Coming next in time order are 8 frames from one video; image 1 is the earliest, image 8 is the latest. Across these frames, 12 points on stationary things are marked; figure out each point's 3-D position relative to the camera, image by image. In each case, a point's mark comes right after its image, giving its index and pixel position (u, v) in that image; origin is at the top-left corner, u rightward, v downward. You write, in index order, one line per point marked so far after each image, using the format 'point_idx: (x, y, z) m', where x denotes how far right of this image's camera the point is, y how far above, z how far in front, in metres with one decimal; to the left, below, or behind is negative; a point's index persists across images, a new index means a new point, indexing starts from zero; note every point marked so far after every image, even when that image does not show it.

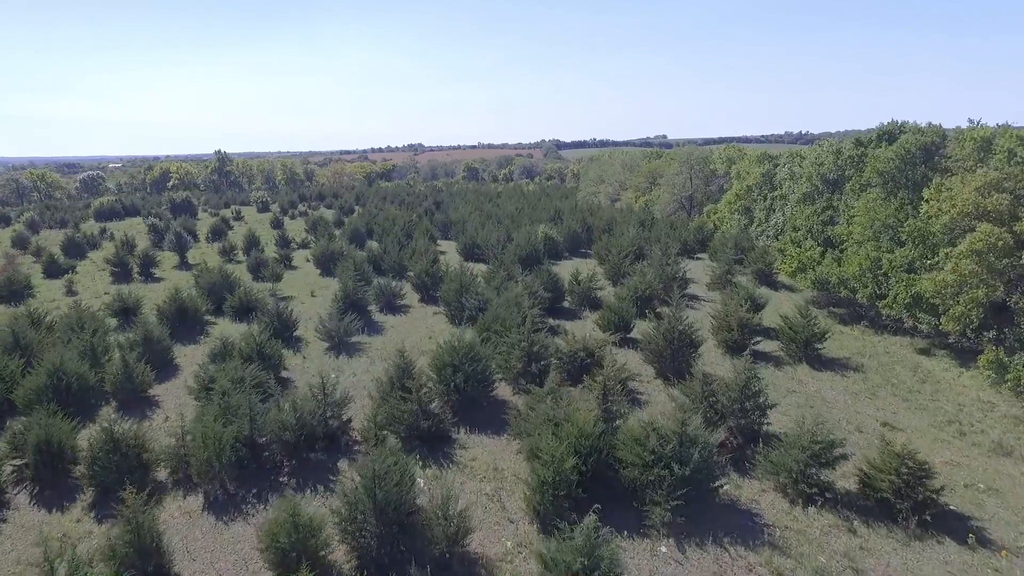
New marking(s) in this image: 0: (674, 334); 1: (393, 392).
0: (+3.6, -1.0, +15.2) m
1: (-2.4, -2.1, +13.7) m
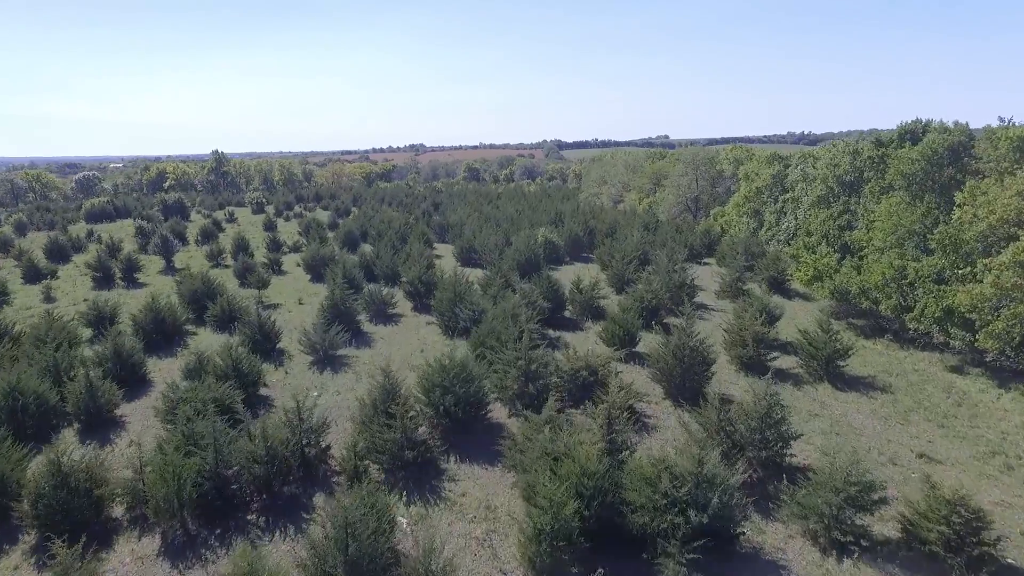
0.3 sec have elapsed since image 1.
0: (+3.5, -1.3, +14.0) m
1: (-2.5, -2.3, +12.4) m
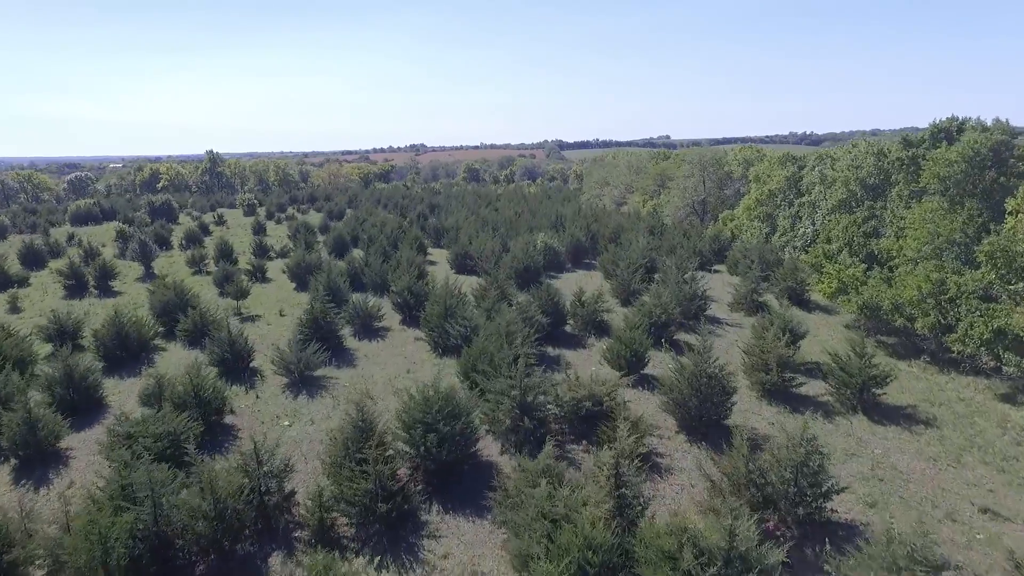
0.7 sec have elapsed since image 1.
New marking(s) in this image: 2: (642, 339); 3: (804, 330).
0: (+3.4, -1.7, +12.3) m
1: (-2.6, -2.7, +10.7) m
2: (+2.9, -1.1, +15.1) m
3: (+6.9, -1.0, +16.1) m
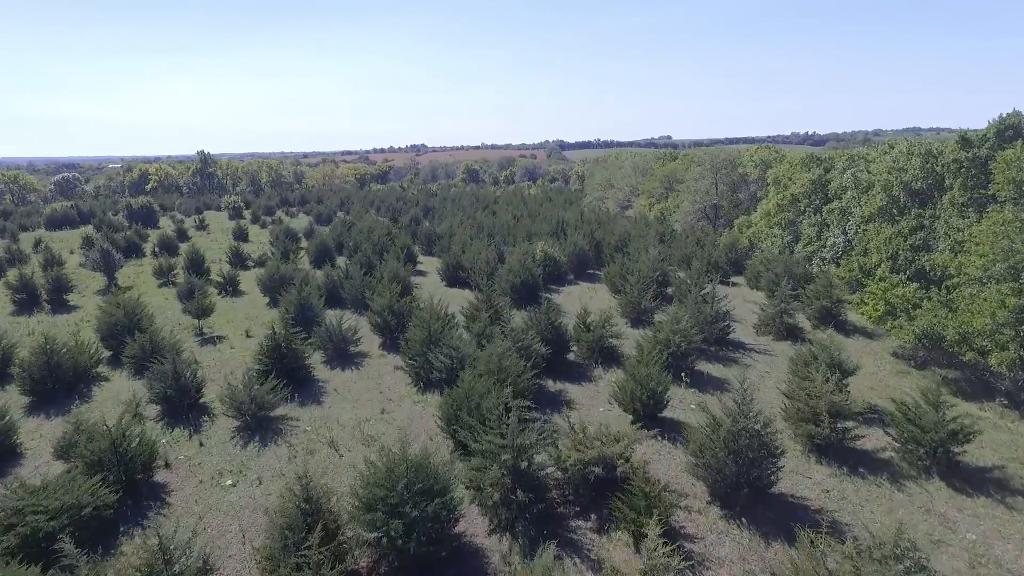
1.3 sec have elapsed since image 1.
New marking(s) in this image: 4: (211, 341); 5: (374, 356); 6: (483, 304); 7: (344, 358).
0: (+3.3, -2.2, +9.7) m
1: (-2.7, -3.2, +8.2) m
2: (+2.7, -1.7, +12.6) m
3: (+6.8, -1.5, +13.5) m
4: (-8.6, -1.5, +19.7) m
5: (-3.6, -1.8, +17.9) m
6: (-0.8, -0.5, +18.5) m
7: (-4.4, -1.8, +17.7) m
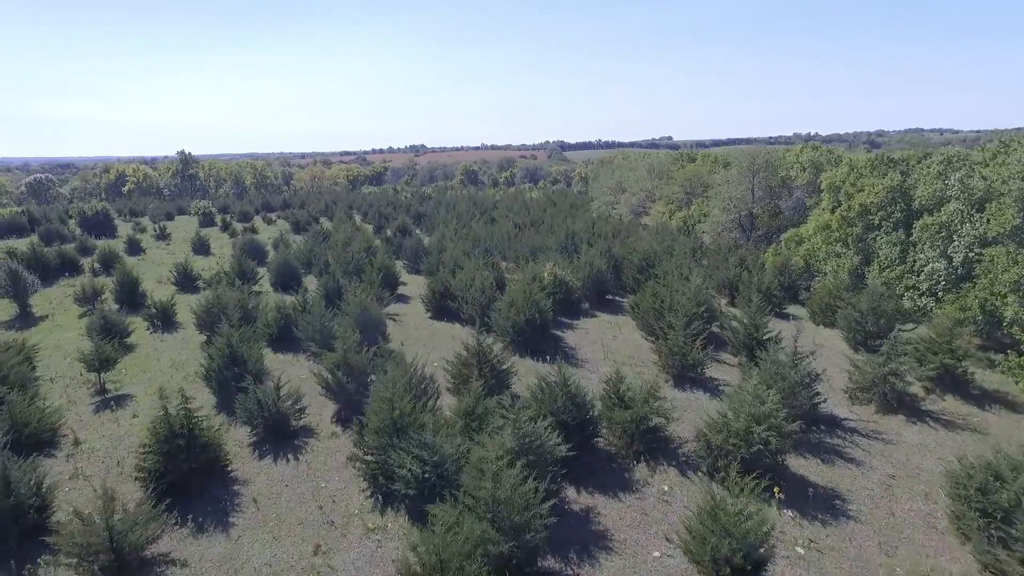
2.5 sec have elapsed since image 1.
0: (+3.3, -3.1, +4.7) m
1: (-2.7, -4.2, +3.1) m
2: (+2.8, -2.6, +7.5) m
3: (+6.8, -2.5, +8.5) m
4: (-8.6, -2.5, +14.6) m
5: (-3.6, -2.7, +12.9) m
6: (-0.7, -1.4, +13.5) m
7: (-4.3, -2.8, +12.7) m
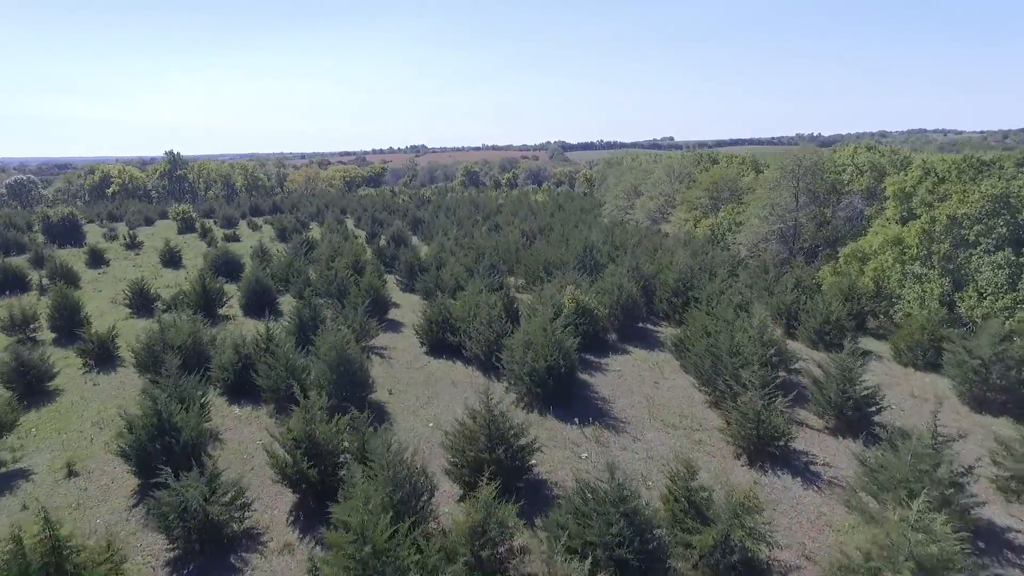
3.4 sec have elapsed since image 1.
0: (+3.6, -3.9, +1.0) m
1: (-2.4, -4.9, -0.6) m
2: (+3.1, -3.4, +3.9) m
3: (+7.1, -3.2, +4.8) m
4: (-8.3, -3.2, +10.9) m
5: (-3.3, -3.5, +9.2) m
6: (-0.4, -2.2, +9.8) m
7: (-4.0, -3.5, +9.0) m
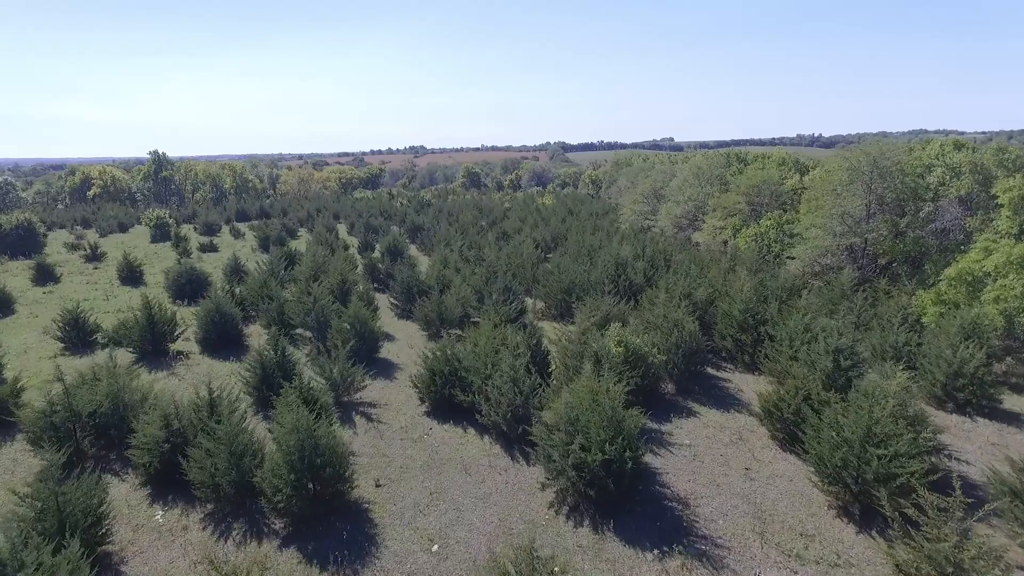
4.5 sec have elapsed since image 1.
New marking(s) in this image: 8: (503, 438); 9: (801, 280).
0: (+4.2, -4.6, -3.2) m
1: (-1.8, -5.6, -4.7) m
2: (+3.7, -4.1, -0.3) m
3: (+7.7, -4.0, +0.7) m
4: (-7.7, -4.0, +6.8) m
5: (-2.7, -4.2, +5.0) m
6: (+0.2, -2.9, +5.7) m
7: (-3.4, -4.3, +4.8) m
8: (-0.2, -2.6, +12.0) m
9: (+8.2, +0.3, +19.3) m
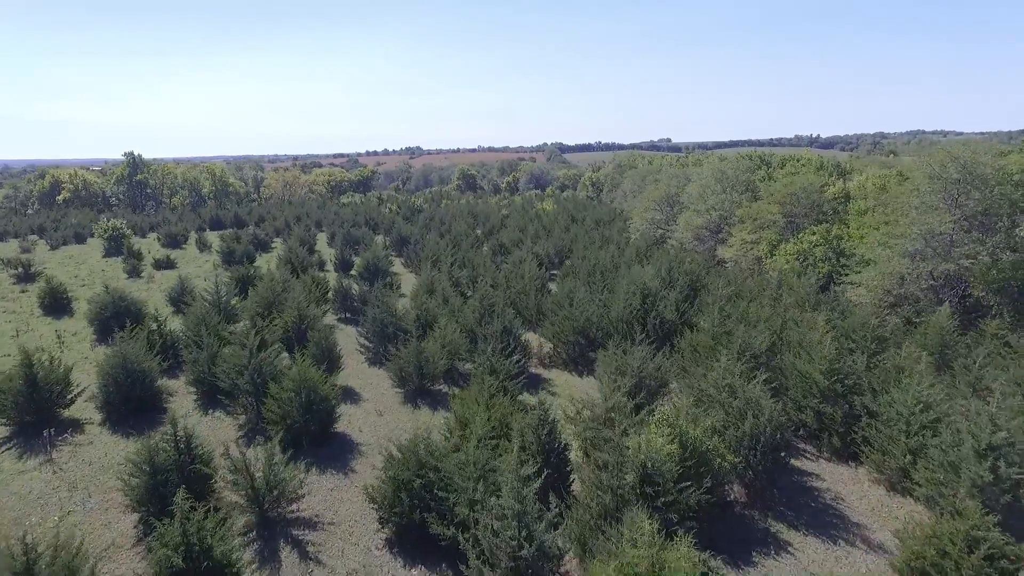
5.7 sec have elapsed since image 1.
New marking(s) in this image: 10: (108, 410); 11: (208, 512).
0: (+4.3, -5.5, -7.4) m
1: (-1.7, -6.5, -8.9) m
2: (+3.8, -5.0, -4.5) m
3: (+7.8, -4.9, -3.5) m
4: (-7.6, -4.9, +2.5) m
5: (-2.6, -5.1, +0.8) m
6: (+0.2, -3.8, +1.4) m
7: (-3.4, -5.2, +0.6) m
8: (-0.1, -3.5, +7.7) m
9: (+8.3, -0.6, +15.2) m
10: (-7.7, -2.2, +13.1) m
11: (-3.6, -2.6, +8.1) m
